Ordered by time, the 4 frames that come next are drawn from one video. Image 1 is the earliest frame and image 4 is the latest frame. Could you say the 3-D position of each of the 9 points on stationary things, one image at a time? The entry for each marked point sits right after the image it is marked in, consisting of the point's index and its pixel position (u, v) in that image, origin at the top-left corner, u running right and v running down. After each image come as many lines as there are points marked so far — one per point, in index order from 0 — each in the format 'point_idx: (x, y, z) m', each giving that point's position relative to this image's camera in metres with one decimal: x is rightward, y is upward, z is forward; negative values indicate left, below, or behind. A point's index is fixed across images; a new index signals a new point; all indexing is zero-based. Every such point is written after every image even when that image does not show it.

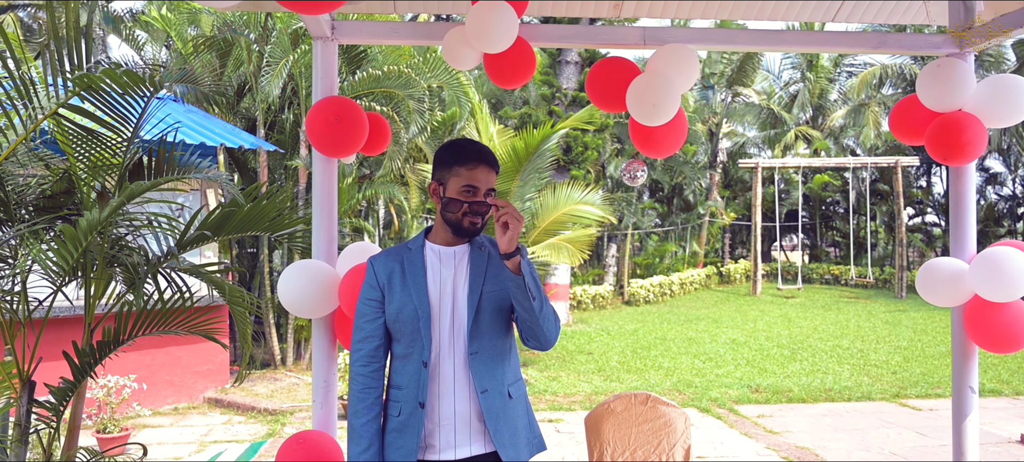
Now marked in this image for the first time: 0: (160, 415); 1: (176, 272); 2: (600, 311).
0: (-3.1, -1.6, +6.8) m
1: (-1.3, -0.2, +3.0) m
2: (+1.9, -1.7, +16.3) m
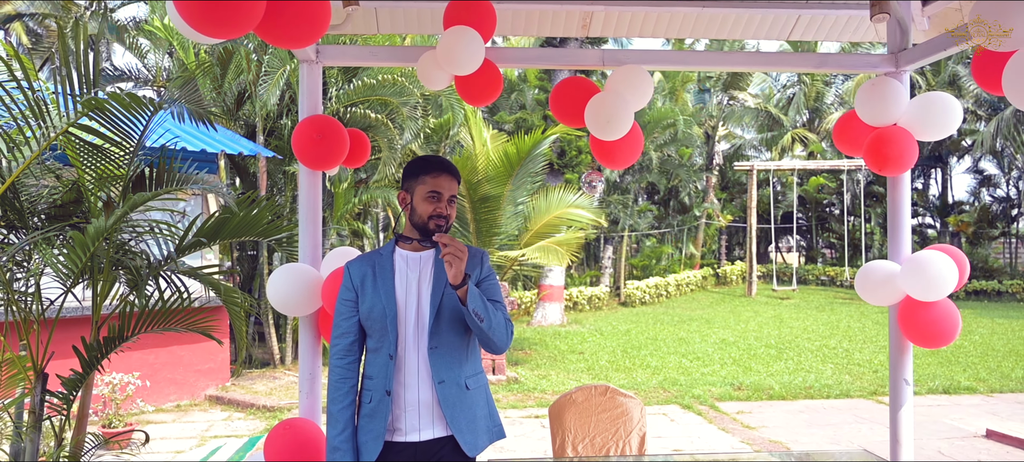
0: (-3.2, -1.7, +7.1) m
1: (-1.5, -0.2, +3.3) m
2: (+1.9, -1.8, +16.5) m
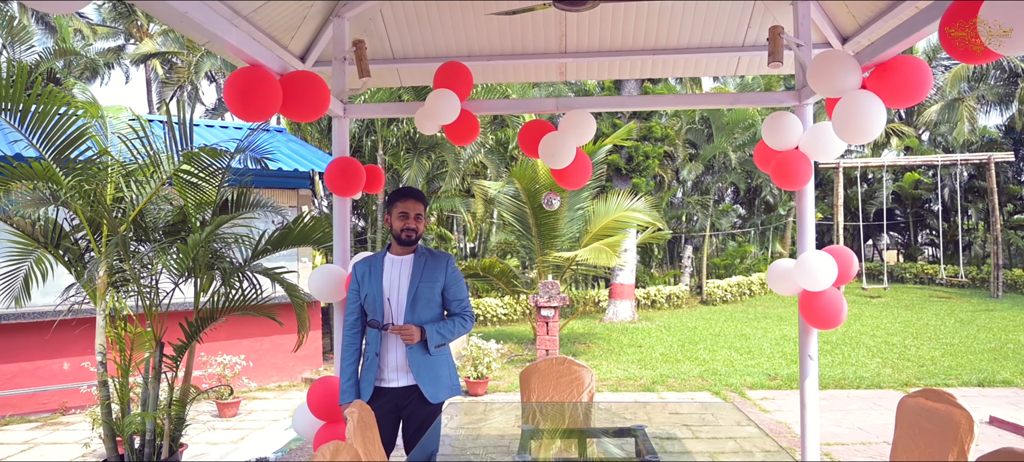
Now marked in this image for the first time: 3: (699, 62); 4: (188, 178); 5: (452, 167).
0: (-2.7, -1.8, +8.5) m
1: (-1.5, -0.3, +4.5) m
2: (+3.6, -1.8, +17.1) m
3: (+1.2, +1.0, +4.7) m
4: (-1.8, +0.3, +4.3) m
5: (-0.8, +0.8, +9.8) m
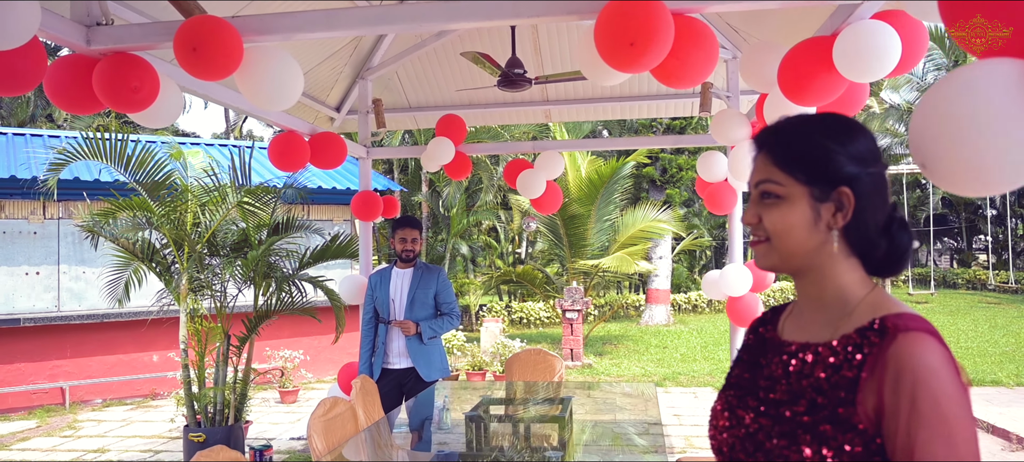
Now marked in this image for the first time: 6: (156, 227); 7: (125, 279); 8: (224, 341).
0: (-2.4, -1.9, +9.7) m
1: (-1.6, -0.4, +5.7) m
2: (+4.7, -2.0, +17.8) m
3: (+1.1, +0.9, +5.6) m
4: (-1.9, +0.2, +5.5) m
5: (-0.4, +0.7, +10.9) m
6: (-2.4, 0.0, +5.2) m
7: (-2.8, -0.4, +5.5) m
8: (-2.0, -0.8, +5.3) m
